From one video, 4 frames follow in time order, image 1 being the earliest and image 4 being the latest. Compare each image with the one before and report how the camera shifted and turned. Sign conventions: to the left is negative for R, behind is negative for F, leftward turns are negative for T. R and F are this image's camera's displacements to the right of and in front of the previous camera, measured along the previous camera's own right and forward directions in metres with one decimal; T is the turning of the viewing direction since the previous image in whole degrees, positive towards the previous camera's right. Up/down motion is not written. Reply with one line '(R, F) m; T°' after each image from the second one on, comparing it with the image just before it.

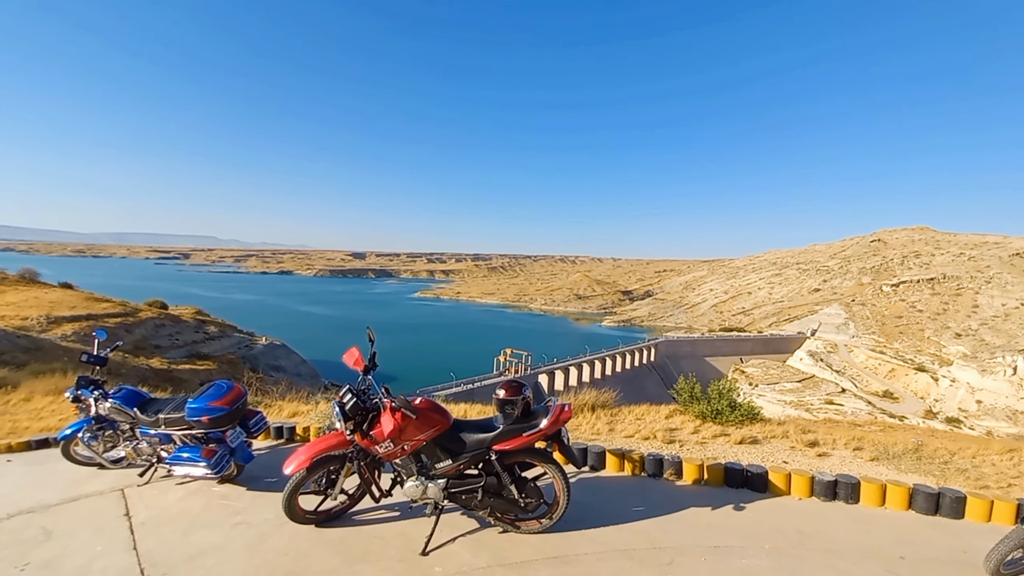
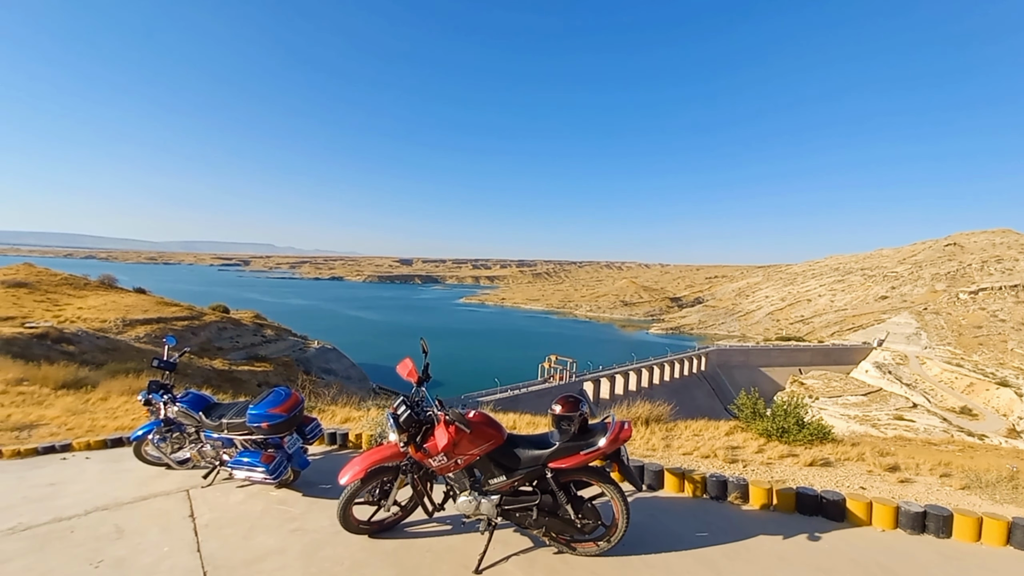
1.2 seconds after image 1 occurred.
(-0.1, +0.1) m; -5°
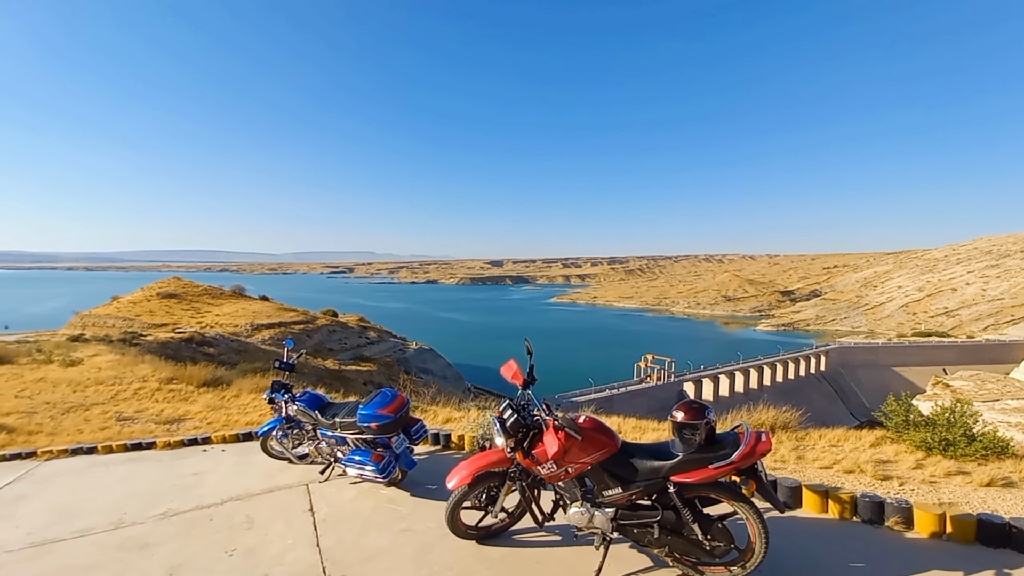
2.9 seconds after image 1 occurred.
(-0.1, +0.2) m; -10°
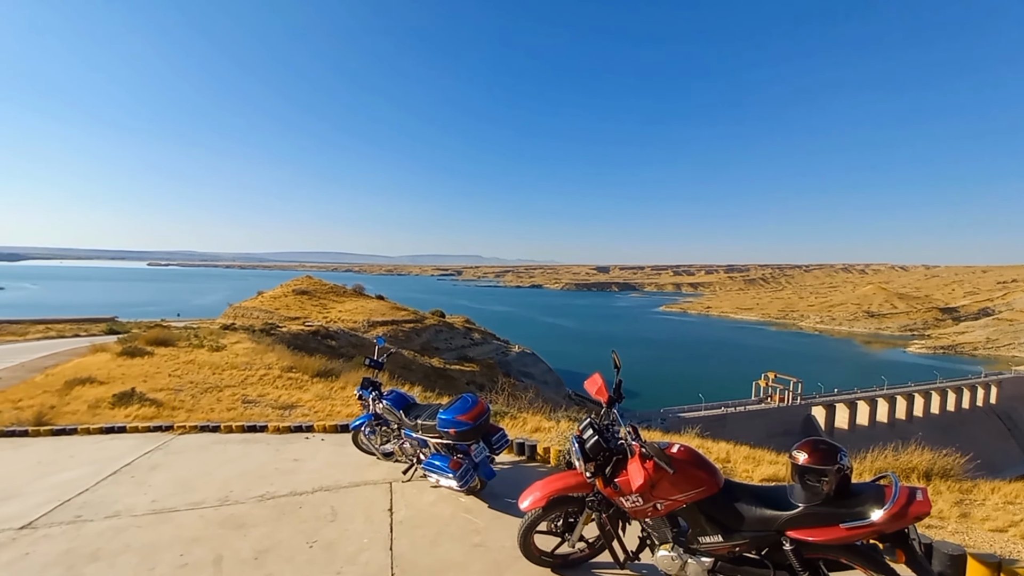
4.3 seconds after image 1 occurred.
(+0.1, +0.4) m; -12°
